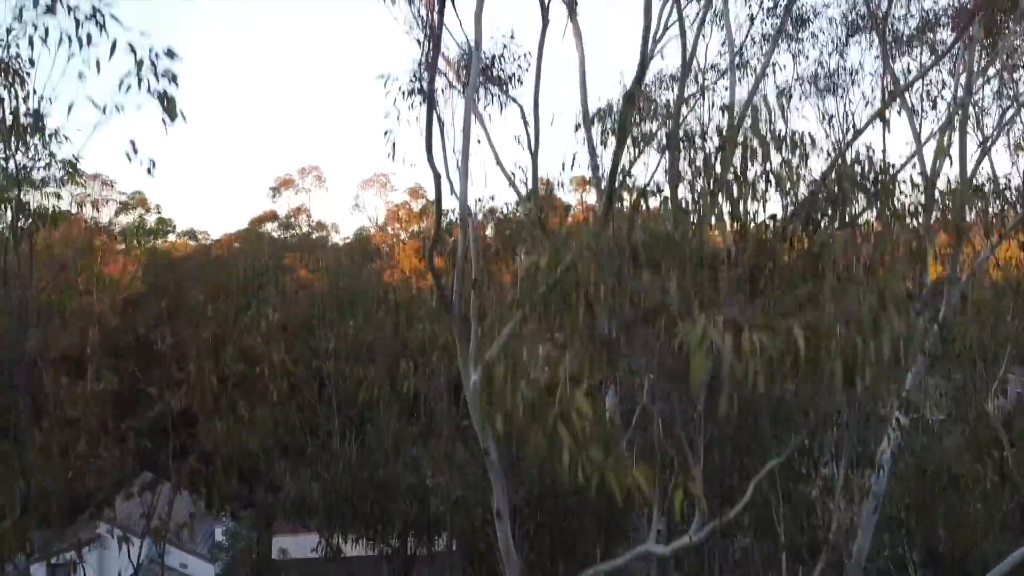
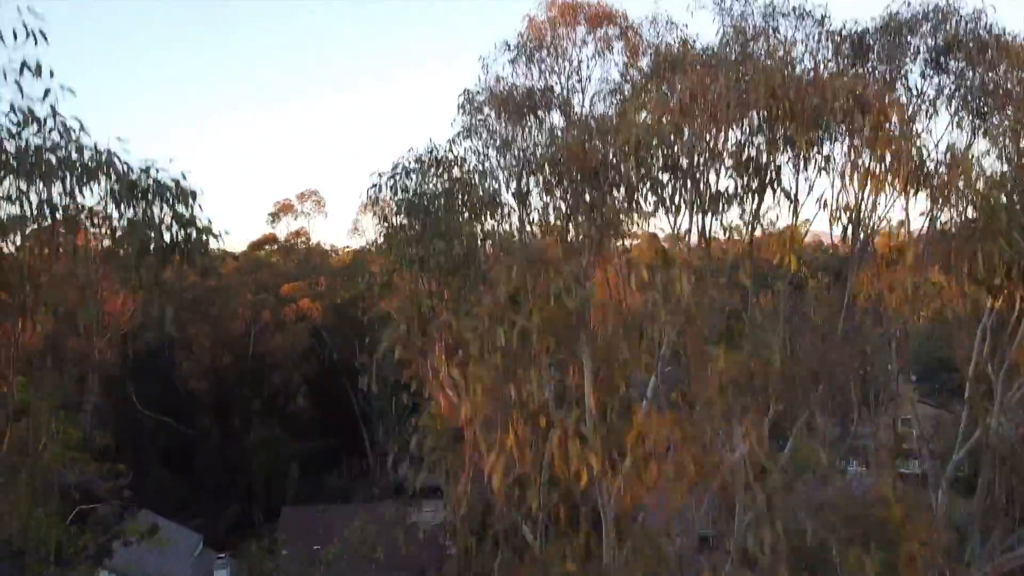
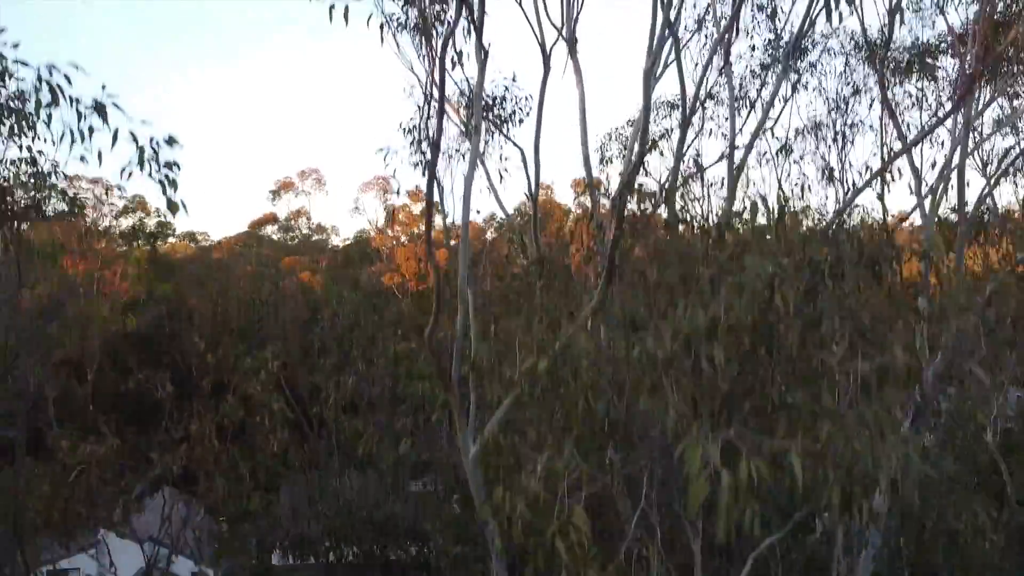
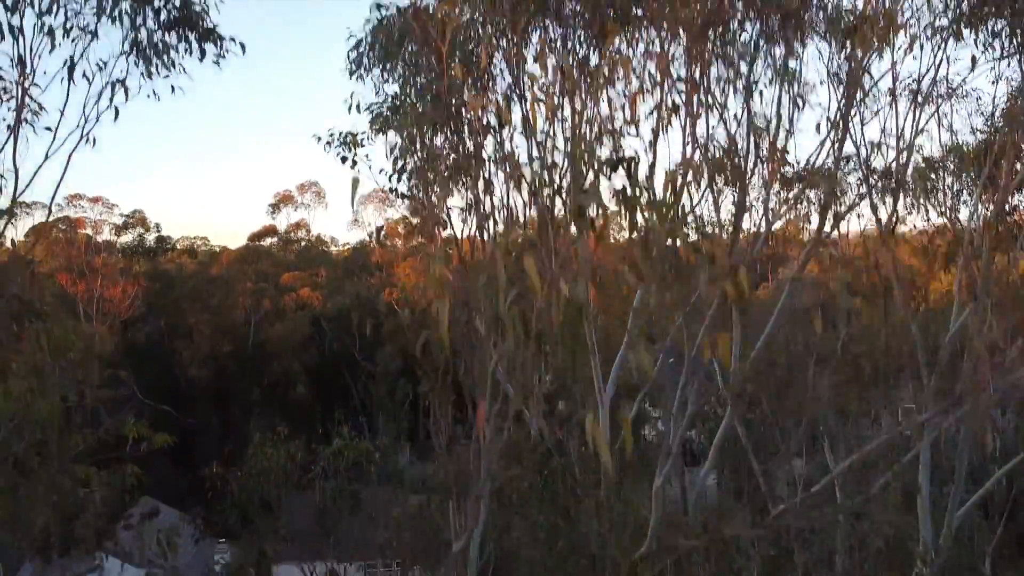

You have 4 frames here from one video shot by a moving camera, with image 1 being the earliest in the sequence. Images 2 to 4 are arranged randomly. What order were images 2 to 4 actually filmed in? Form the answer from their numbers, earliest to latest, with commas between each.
3, 4, 2
